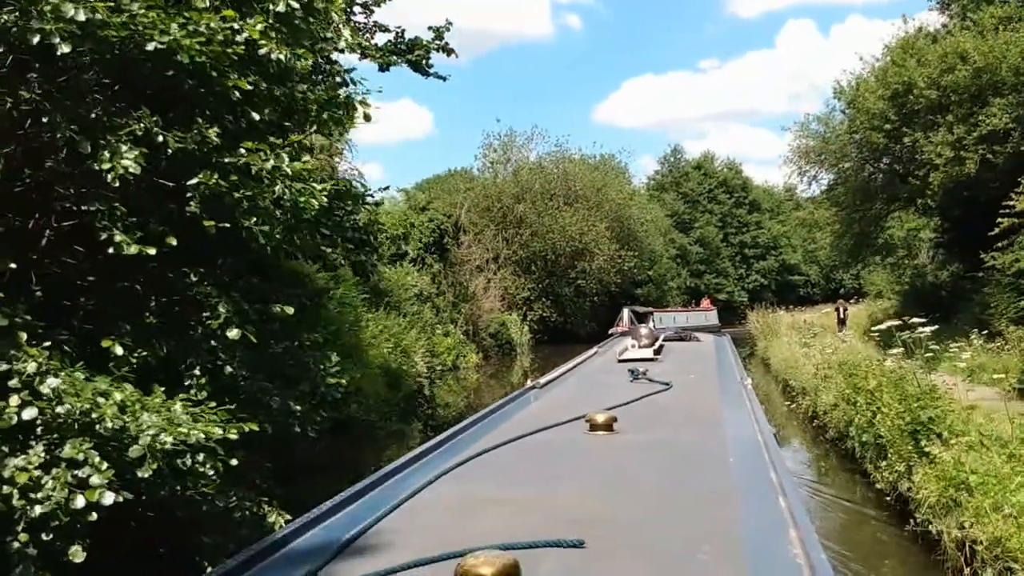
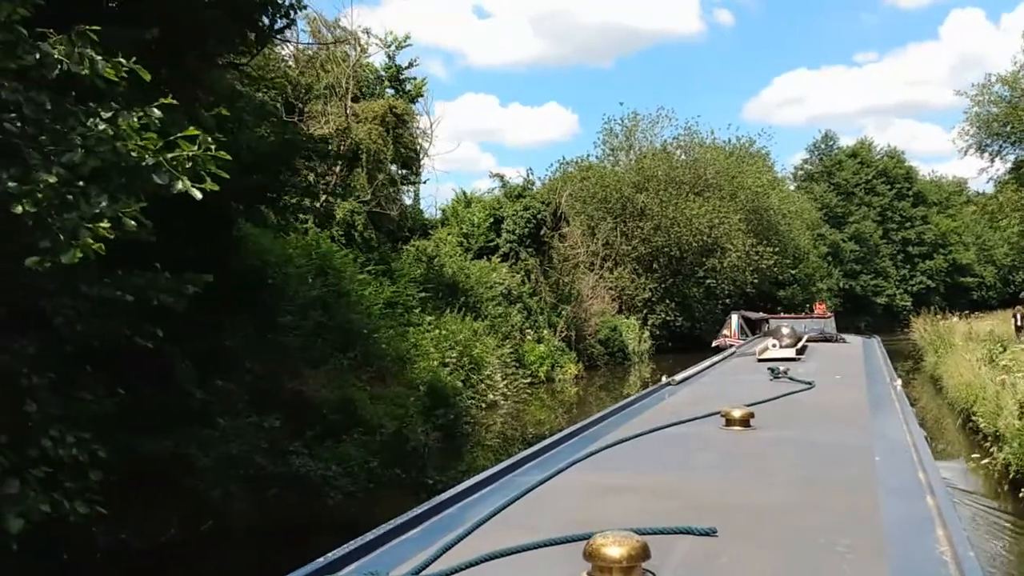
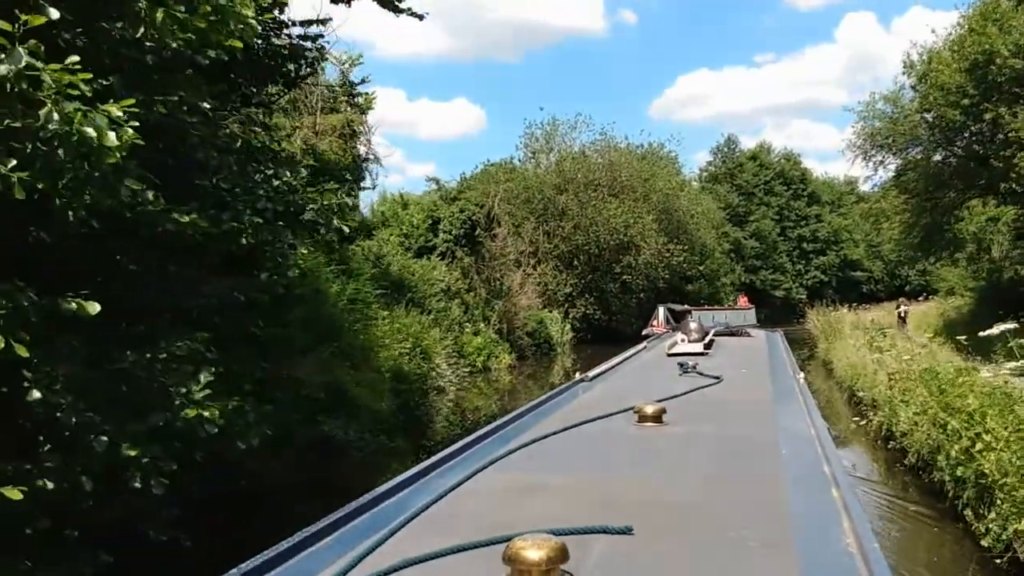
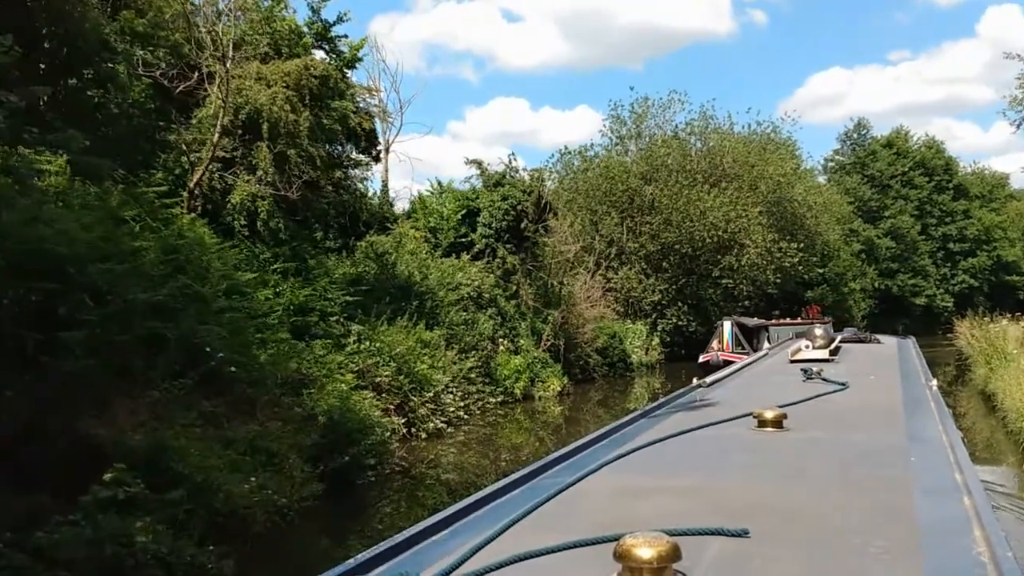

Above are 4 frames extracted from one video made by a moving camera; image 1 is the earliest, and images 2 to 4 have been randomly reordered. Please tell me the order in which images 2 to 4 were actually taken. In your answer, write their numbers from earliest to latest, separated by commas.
3, 2, 4
